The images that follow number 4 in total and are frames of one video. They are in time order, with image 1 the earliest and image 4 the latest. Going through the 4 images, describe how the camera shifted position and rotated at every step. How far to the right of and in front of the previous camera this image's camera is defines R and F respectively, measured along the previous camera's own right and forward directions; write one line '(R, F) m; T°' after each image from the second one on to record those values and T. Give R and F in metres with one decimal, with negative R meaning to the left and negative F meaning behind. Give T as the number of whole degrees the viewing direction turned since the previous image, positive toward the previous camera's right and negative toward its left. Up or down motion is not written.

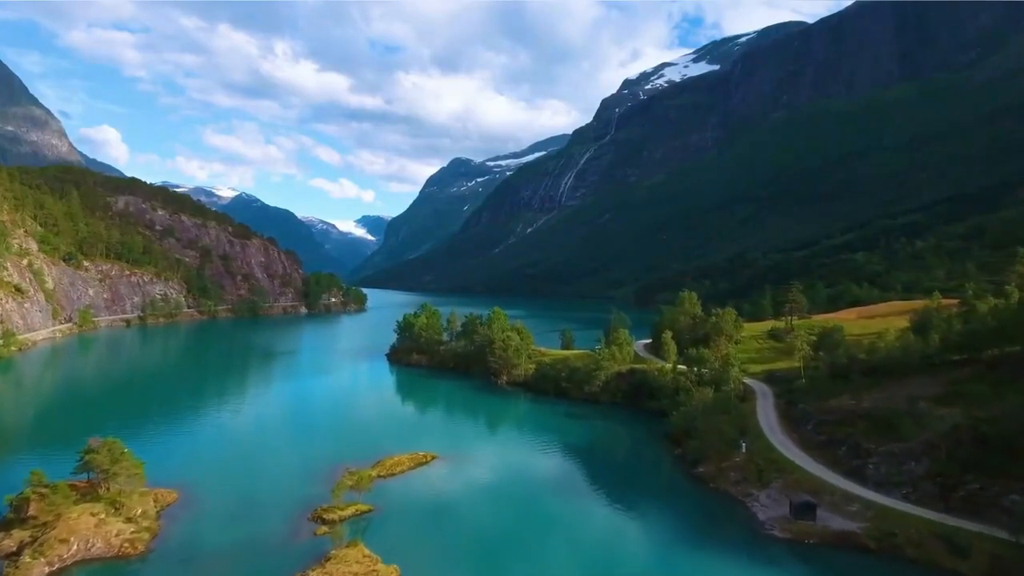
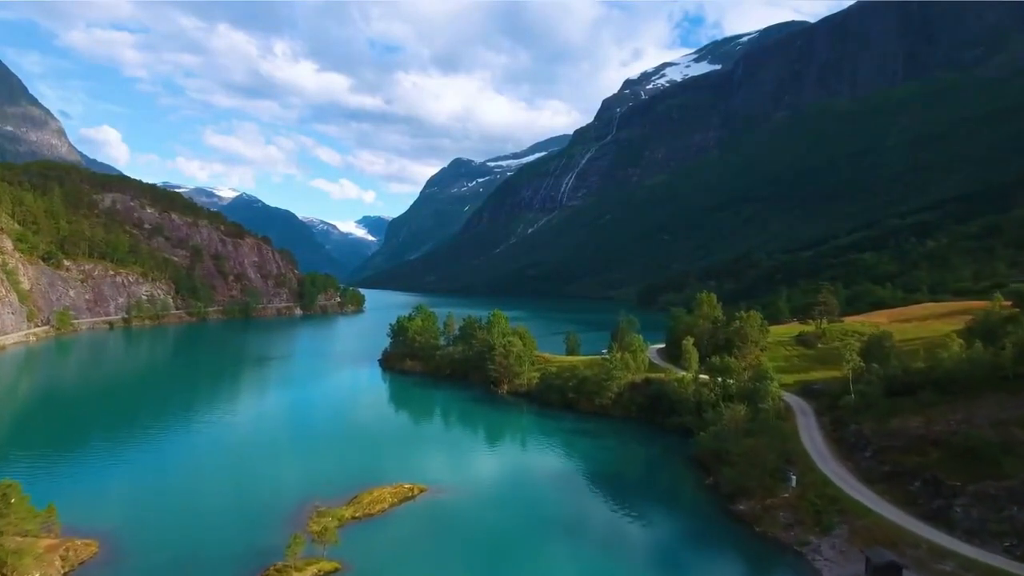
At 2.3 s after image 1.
(-0.1, +6.0) m; 0°
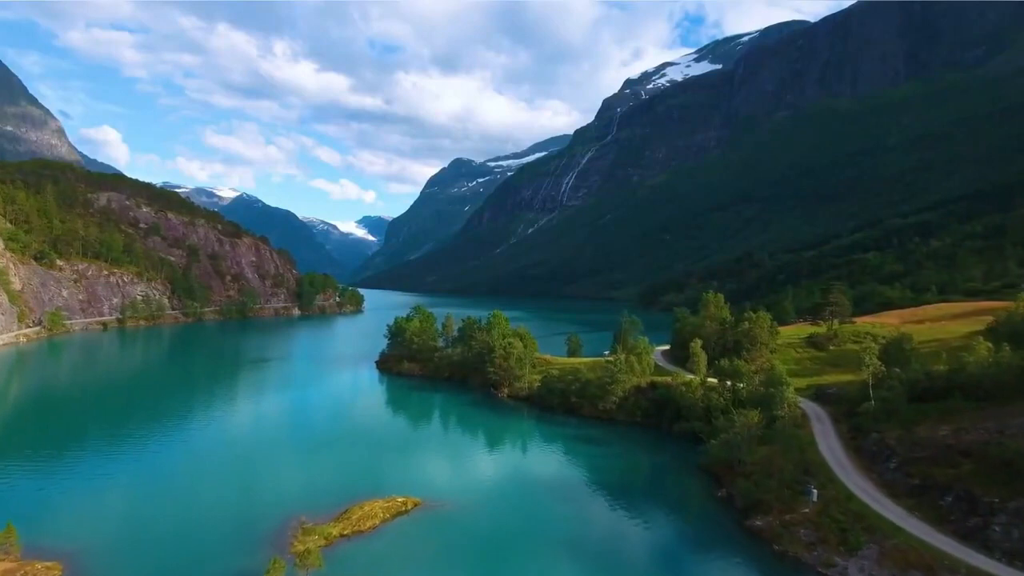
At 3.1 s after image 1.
(0.0, +2.0) m; 0°
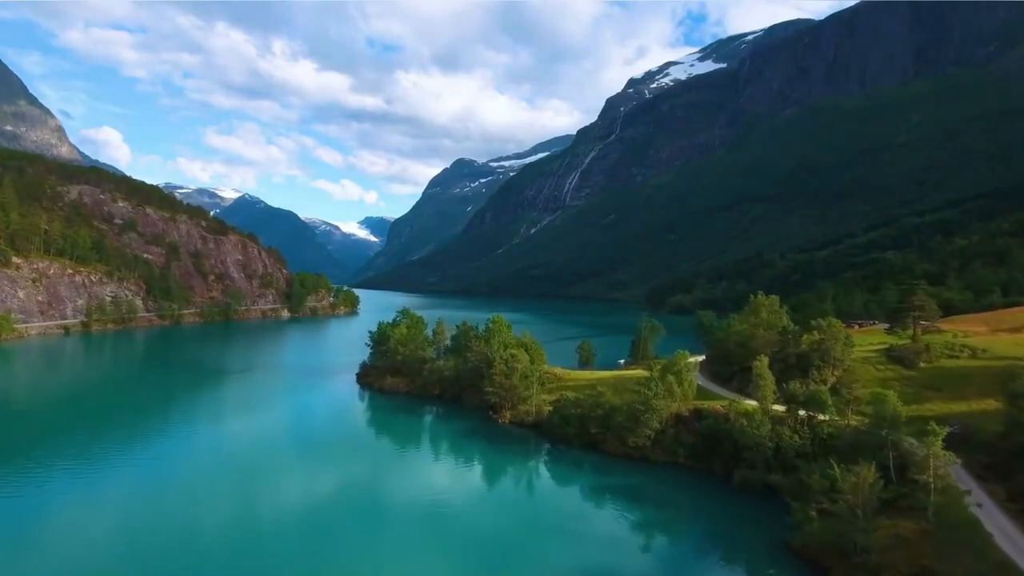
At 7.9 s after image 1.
(-0.1, +11.5) m; 0°
